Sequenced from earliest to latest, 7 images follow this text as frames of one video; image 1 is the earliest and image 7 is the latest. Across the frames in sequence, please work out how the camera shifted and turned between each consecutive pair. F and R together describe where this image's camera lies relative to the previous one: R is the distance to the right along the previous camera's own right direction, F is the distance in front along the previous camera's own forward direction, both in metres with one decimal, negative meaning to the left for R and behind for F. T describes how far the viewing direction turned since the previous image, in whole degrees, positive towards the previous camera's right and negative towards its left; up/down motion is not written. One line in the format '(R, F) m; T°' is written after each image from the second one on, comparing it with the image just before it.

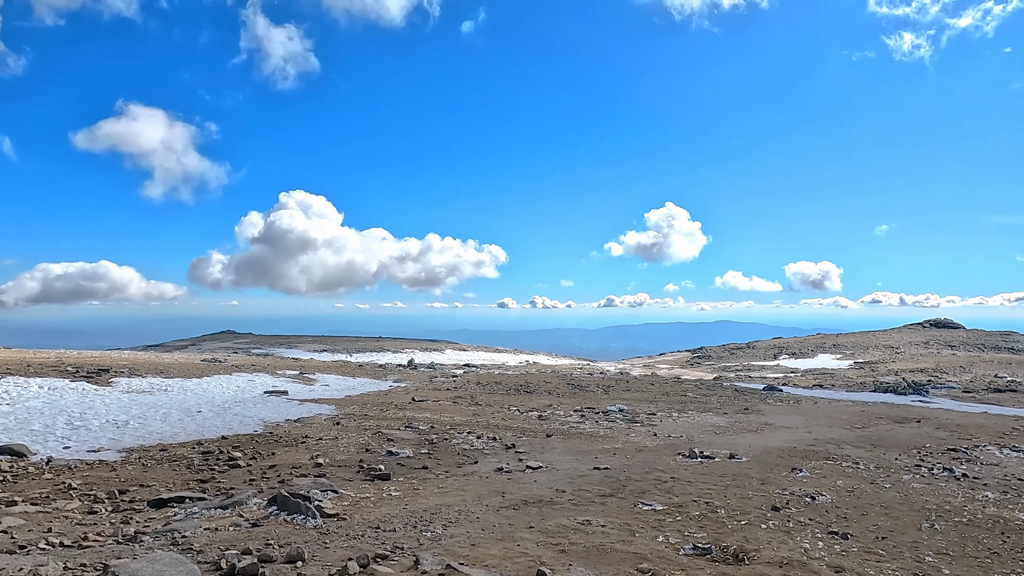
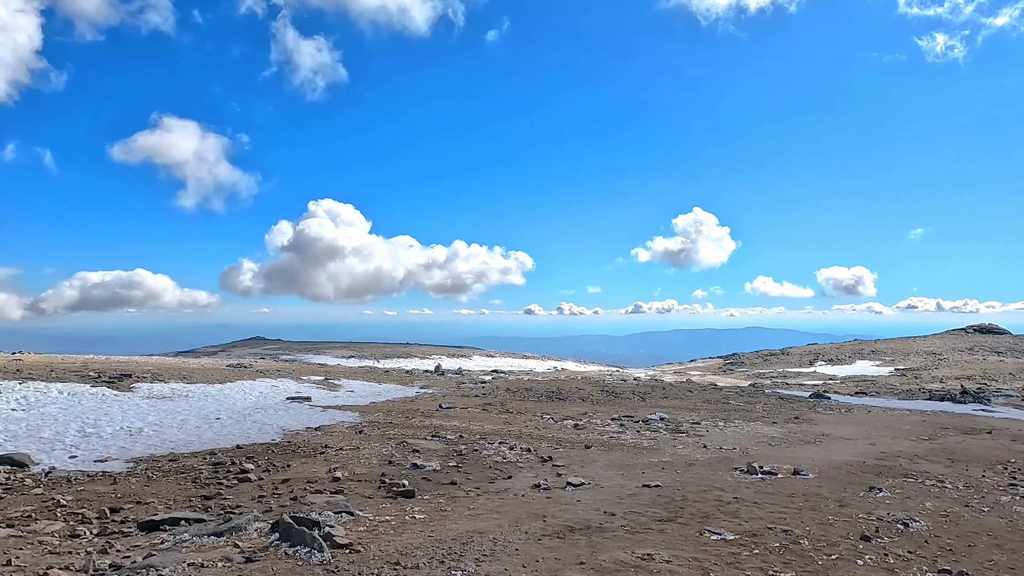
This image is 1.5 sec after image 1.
(-0.2, +1.3) m; -2°
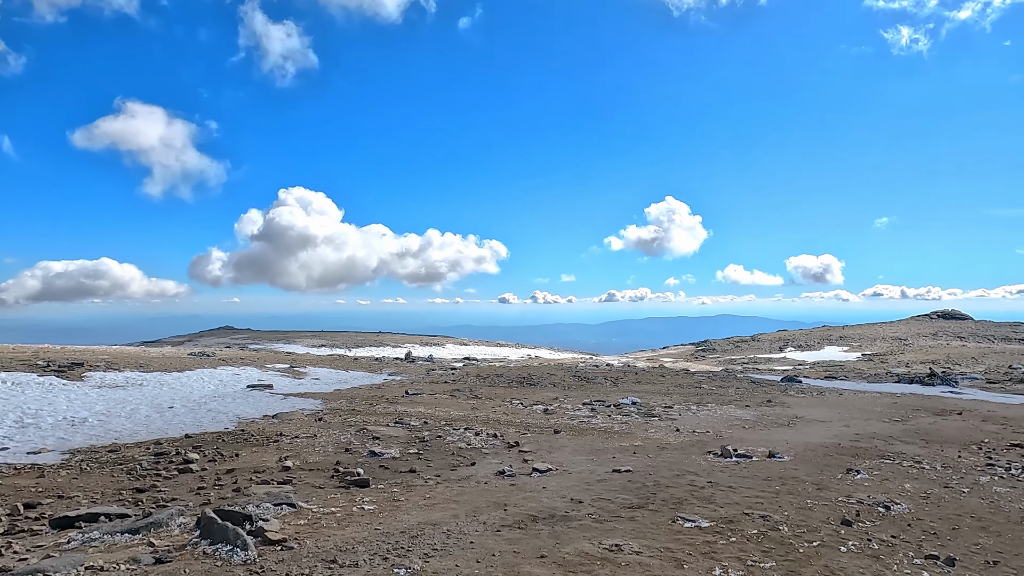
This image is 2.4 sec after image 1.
(+0.2, +0.7) m; +2°
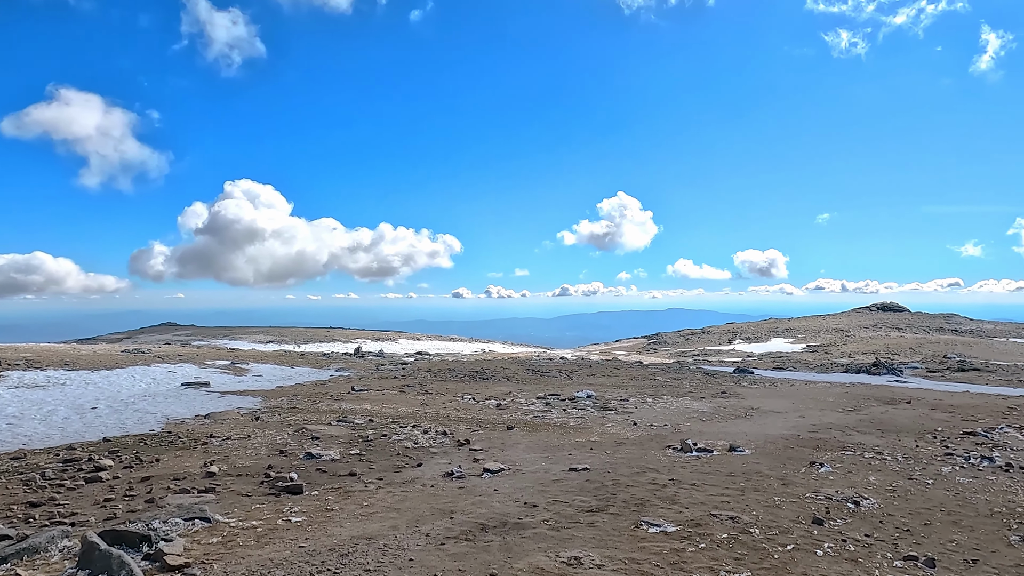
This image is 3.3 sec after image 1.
(+0.1, +0.8) m; +4°
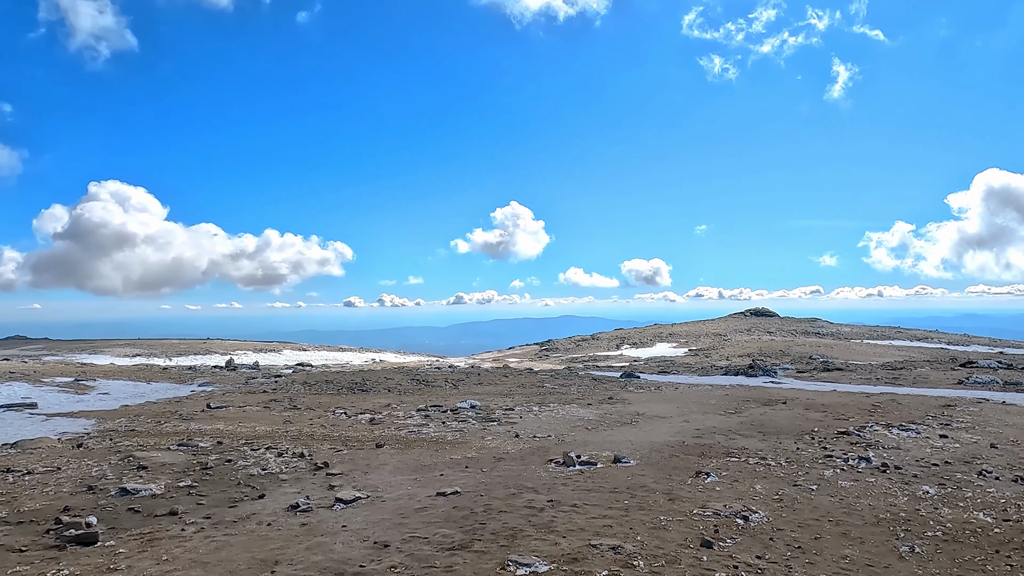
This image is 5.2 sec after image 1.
(+0.5, +1.2) m; +9°
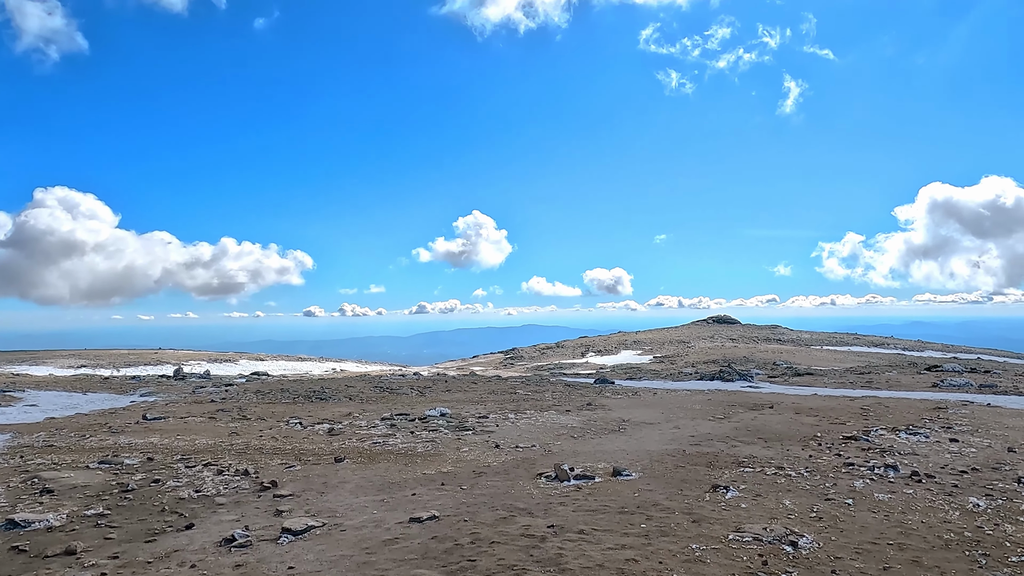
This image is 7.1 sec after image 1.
(-0.3, +1.6) m; +3°
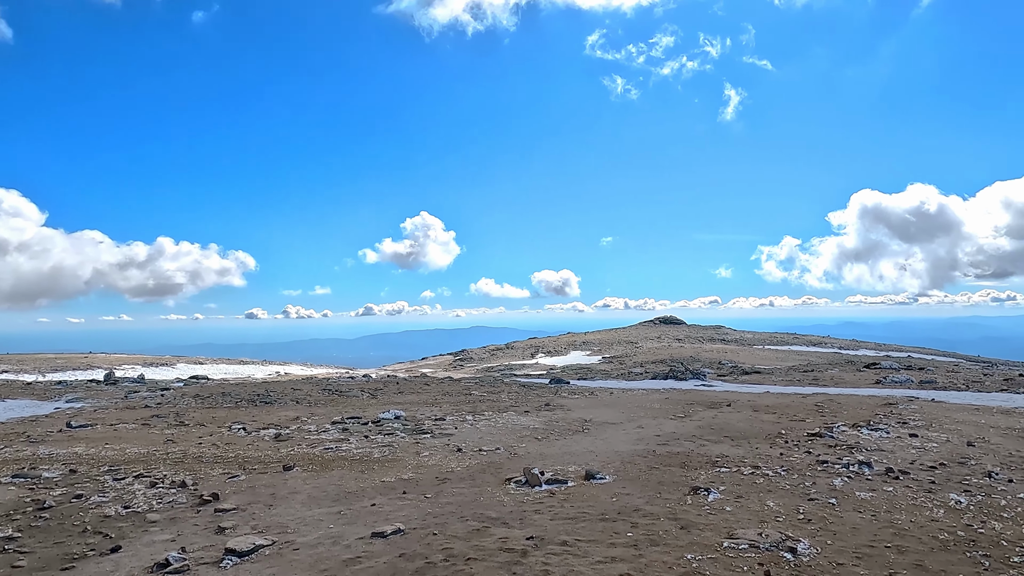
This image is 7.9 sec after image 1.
(-0.3, +0.6) m; +4°
